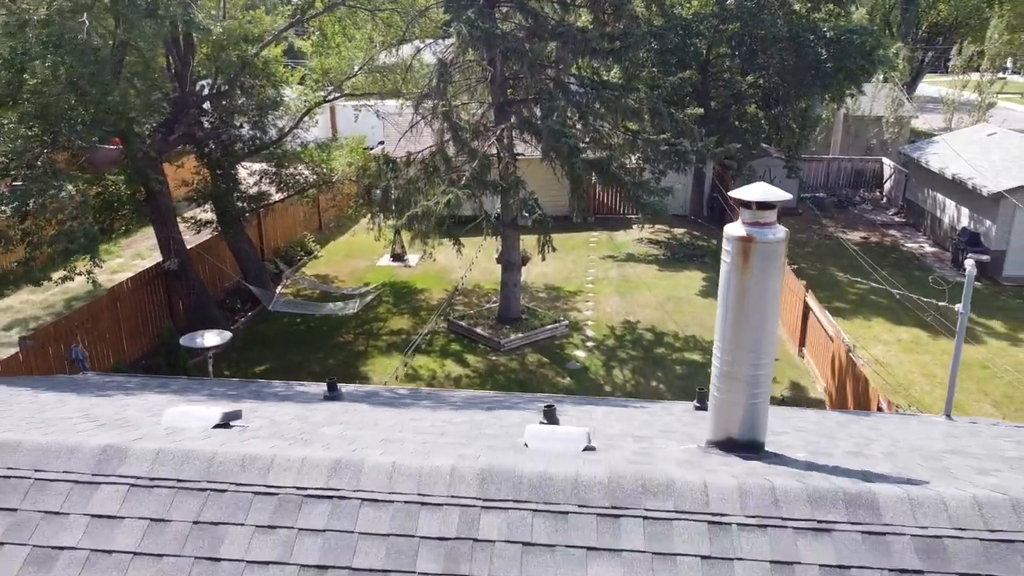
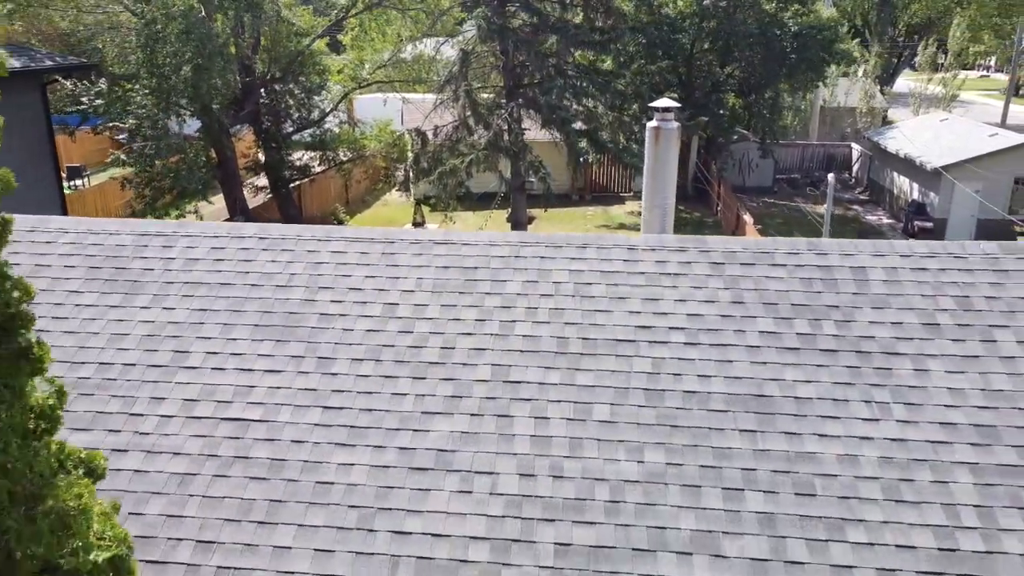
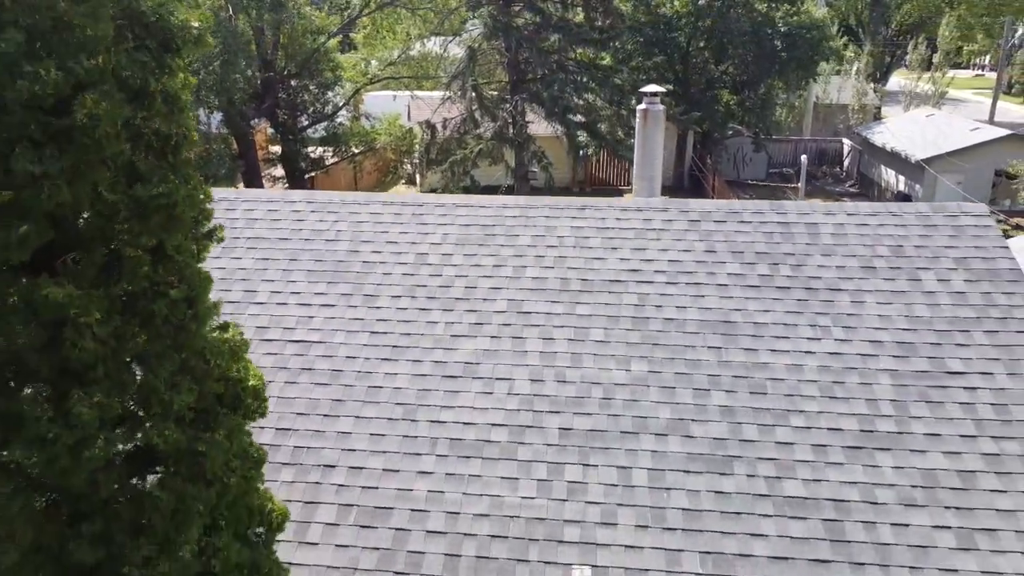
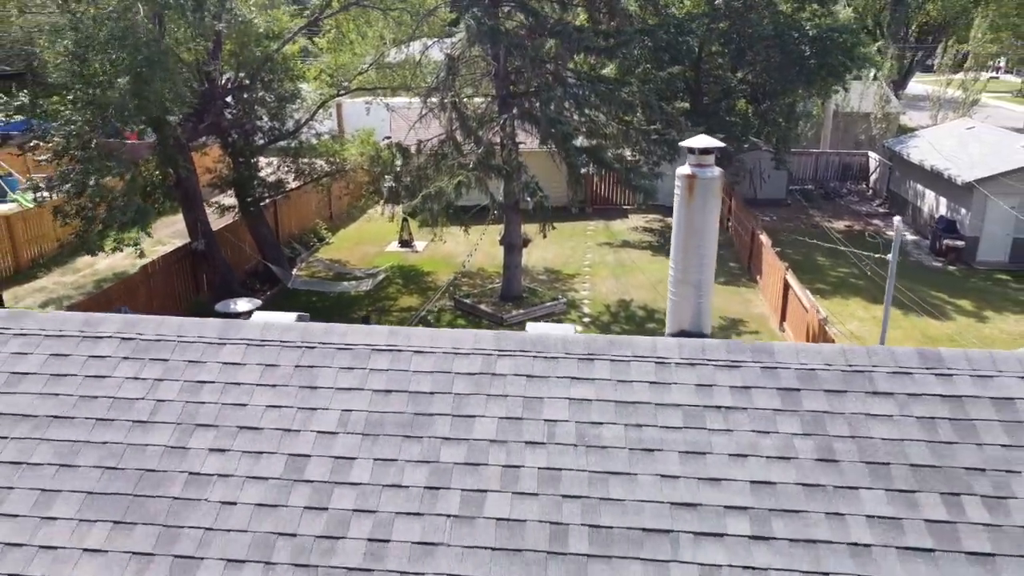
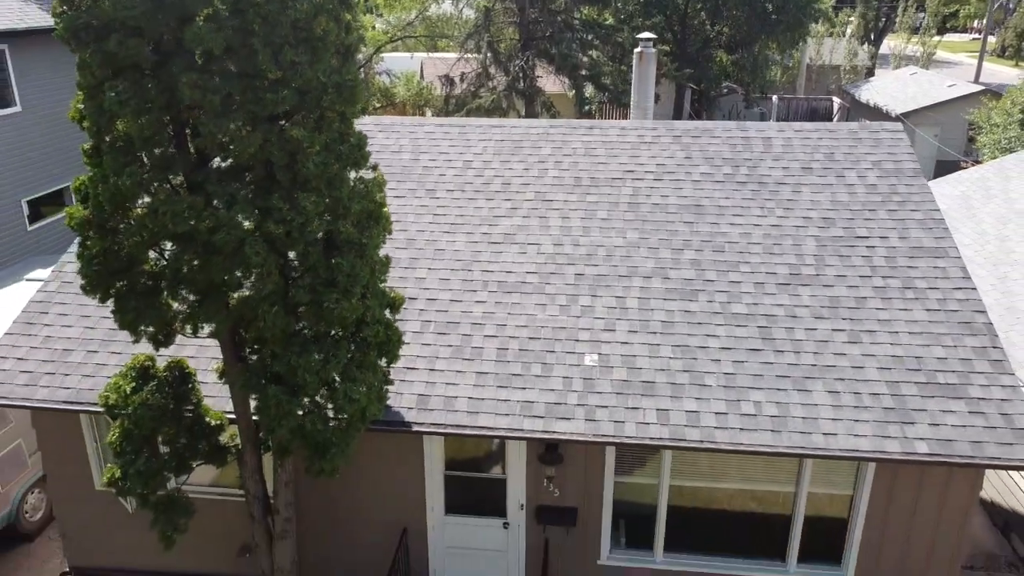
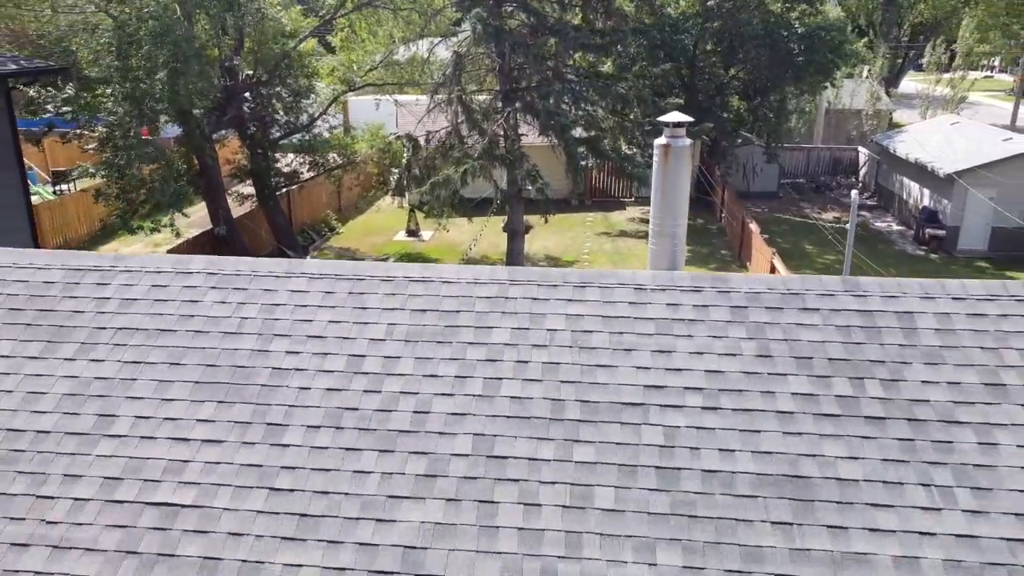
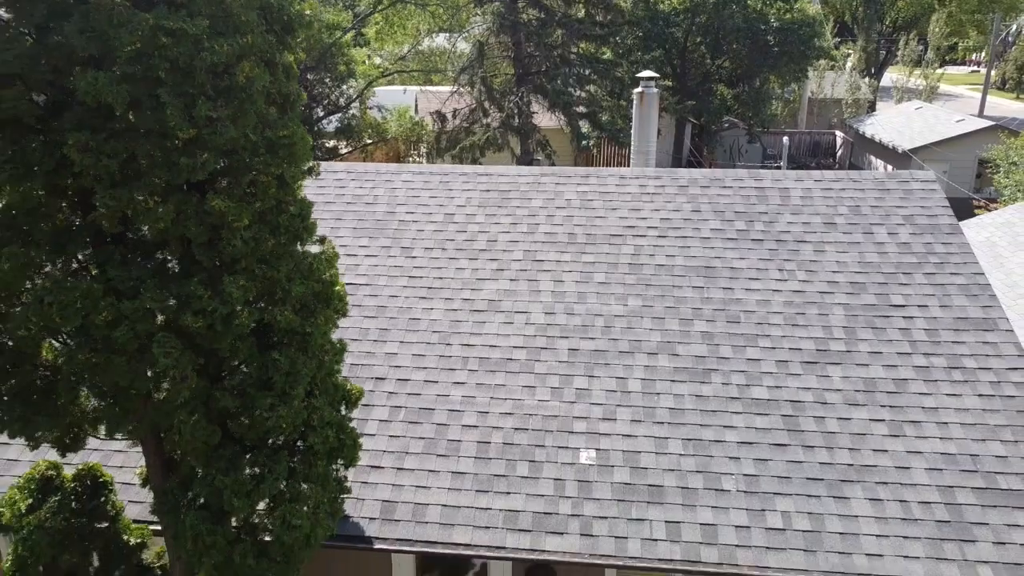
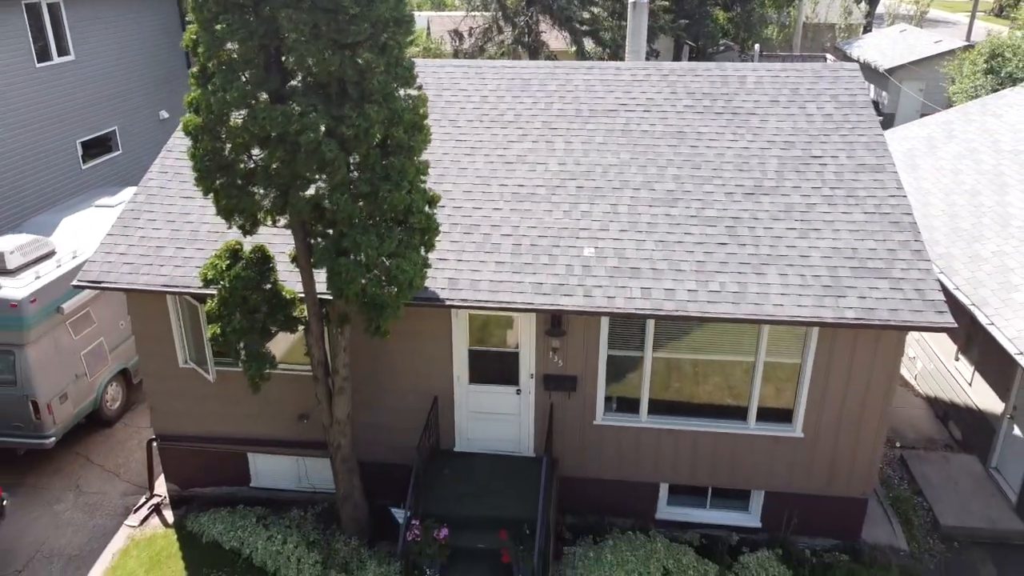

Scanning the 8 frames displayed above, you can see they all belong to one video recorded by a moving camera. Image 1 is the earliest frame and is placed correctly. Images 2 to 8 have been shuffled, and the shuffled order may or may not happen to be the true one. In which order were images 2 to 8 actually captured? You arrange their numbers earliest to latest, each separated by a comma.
4, 6, 2, 3, 7, 5, 8
